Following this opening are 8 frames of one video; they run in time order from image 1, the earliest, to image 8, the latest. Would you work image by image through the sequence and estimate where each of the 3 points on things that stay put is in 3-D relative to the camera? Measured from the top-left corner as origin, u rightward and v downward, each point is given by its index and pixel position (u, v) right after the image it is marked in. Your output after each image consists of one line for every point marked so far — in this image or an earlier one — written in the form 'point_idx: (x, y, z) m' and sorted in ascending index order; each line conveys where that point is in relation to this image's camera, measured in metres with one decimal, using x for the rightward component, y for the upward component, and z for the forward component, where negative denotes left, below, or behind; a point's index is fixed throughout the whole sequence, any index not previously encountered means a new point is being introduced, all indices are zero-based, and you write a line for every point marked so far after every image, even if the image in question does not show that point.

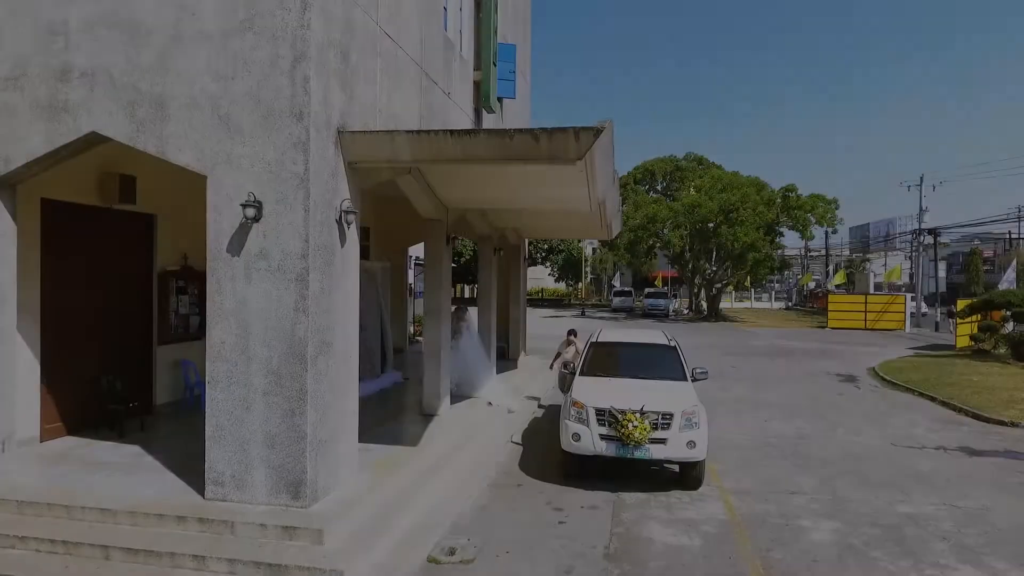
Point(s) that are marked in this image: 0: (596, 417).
0: (+1.0, -1.5, +7.5) m
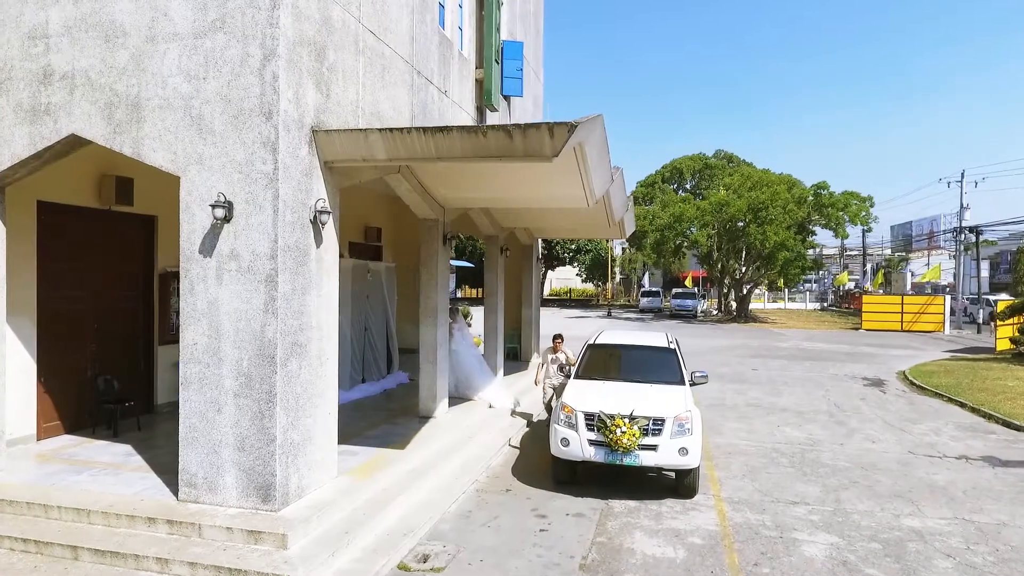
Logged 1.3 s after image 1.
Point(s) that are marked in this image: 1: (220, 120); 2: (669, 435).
0: (+0.8, -1.5, +7.3) m
1: (-2.5, +1.5, +5.7) m
2: (+1.7, -1.6, +7.1) m
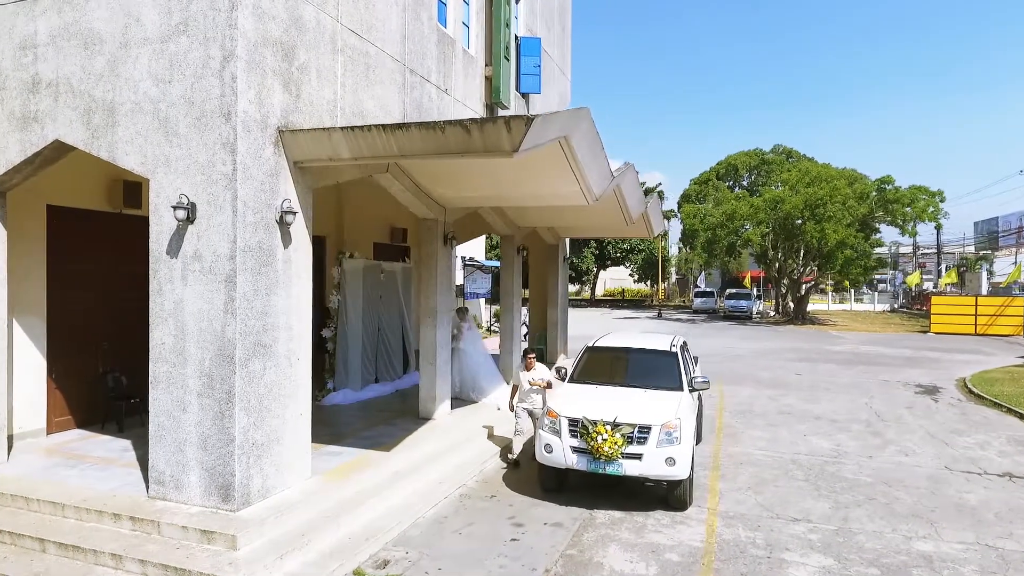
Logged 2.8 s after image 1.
0: (+0.6, -1.5, +7.0) m
1: (-2.9, +1.5, +5.7) m
2: (+1.5, -1.6, +6.7) m
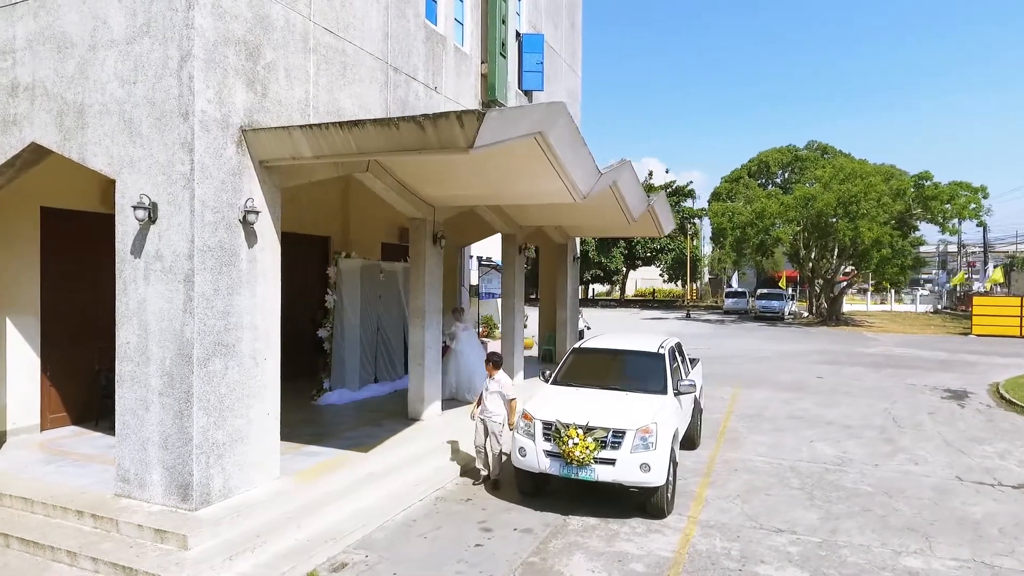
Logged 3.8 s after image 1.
0: (+0.3, -1.5, +6.8) m
1: (-3.2, +1.5, +5.8) m
2: (+1.2, -1.6, +6.5) m
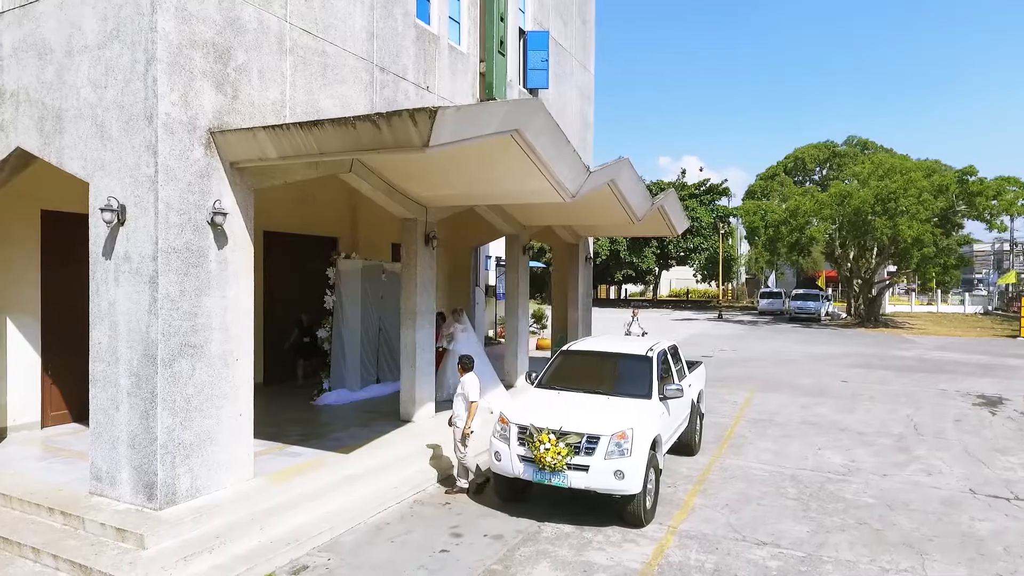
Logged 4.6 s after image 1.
0: (0.0, -1.5, +6.7) m
1: (-3.6, +1.5, +5.9) m
2: (+0.9, -1.6, +6.3) m
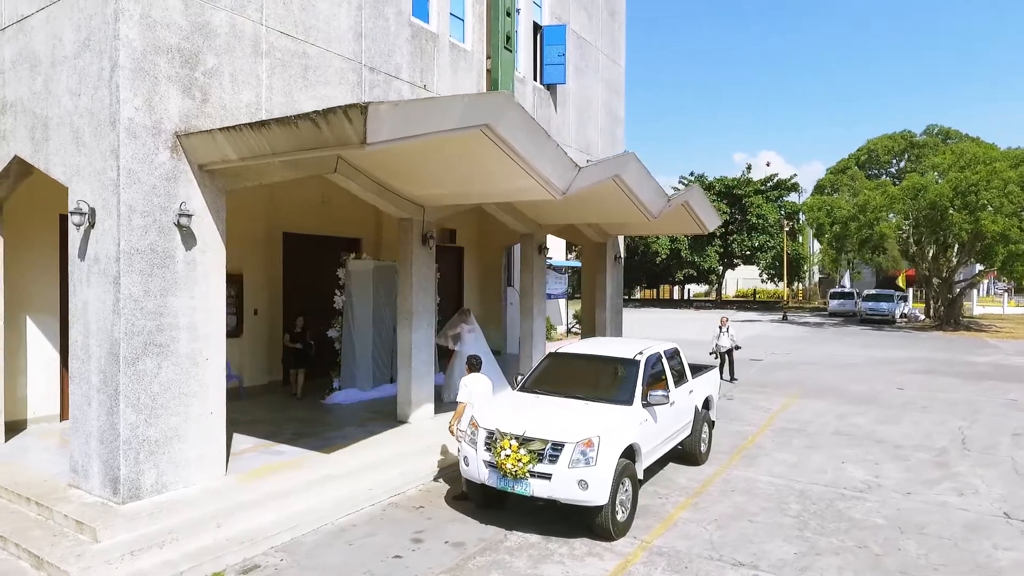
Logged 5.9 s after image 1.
0: (-0.3, -1.5, +6.5) m
1: (-4.0, +1.5, +6.1) m
2: (+0.5, -1.6, +6.0) m
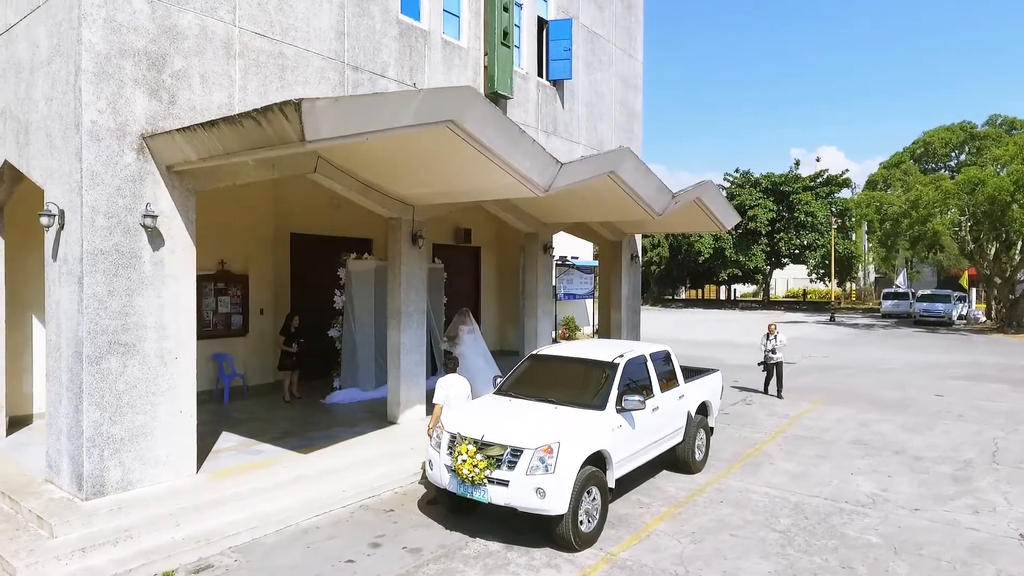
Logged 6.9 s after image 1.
0: (-0.6, -1.5, +6.3) m
1: (-4.3, +1.5, +6.2) m
2: (+0.1, -1.6, +5.8) m
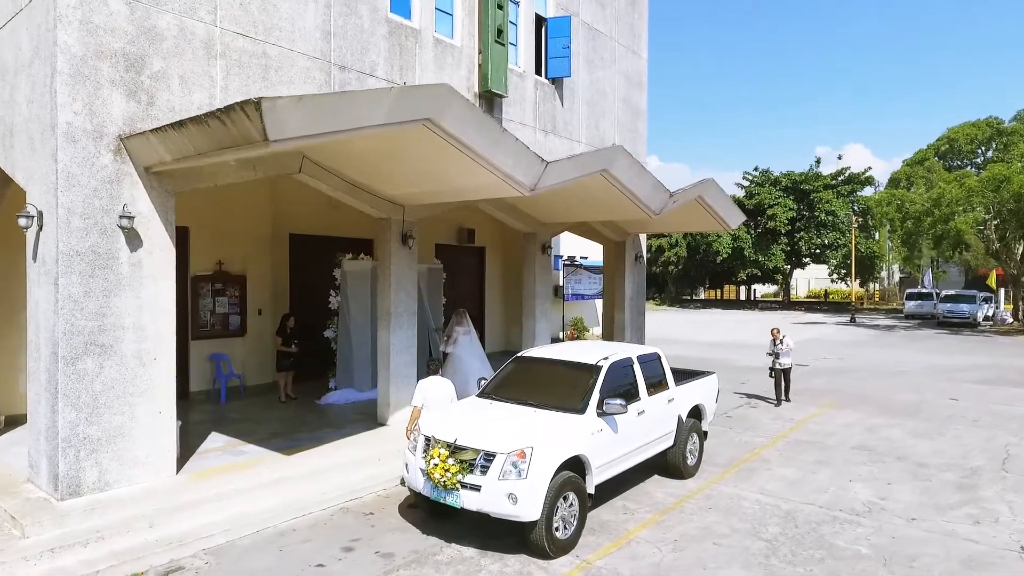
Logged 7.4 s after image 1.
0: (-0.9, -1.5, +6.2) m
1: (-4.6, +1.4, +6.2) m
2: (-0.1, -1.6, +5.6) m
